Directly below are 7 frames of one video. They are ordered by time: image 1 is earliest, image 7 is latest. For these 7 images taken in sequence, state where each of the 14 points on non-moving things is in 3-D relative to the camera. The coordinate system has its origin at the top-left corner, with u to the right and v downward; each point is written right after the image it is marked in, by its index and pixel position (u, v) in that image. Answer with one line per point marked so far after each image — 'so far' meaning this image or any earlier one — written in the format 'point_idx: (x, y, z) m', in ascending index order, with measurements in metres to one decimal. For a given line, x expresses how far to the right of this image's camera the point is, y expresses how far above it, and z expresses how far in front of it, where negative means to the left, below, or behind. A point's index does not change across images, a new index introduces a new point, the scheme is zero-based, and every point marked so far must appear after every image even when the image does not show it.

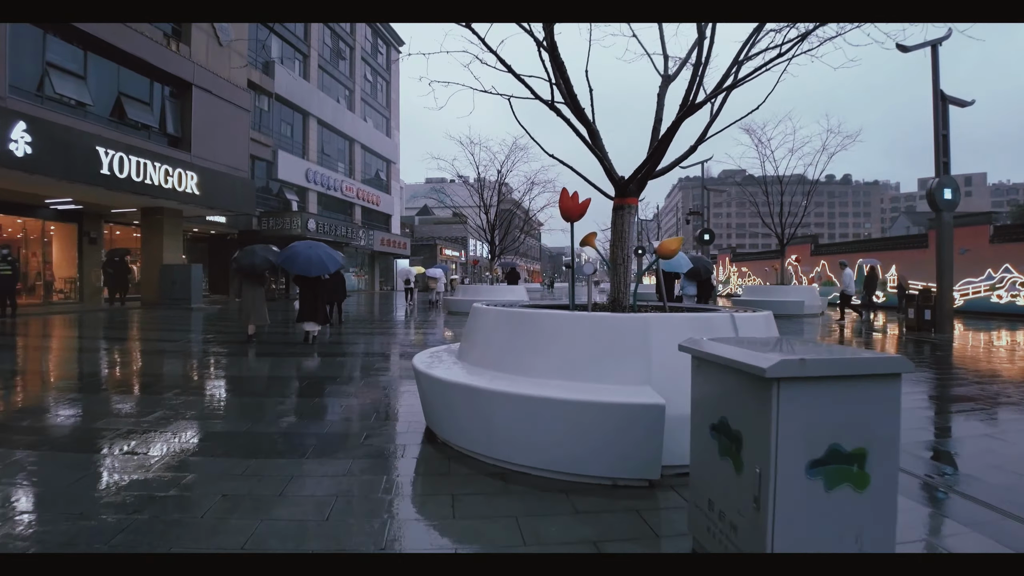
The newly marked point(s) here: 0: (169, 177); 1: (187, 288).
0: (-8.5, +2.8, +14.2) m
1: (-9.6, -0.1, +16.7) m
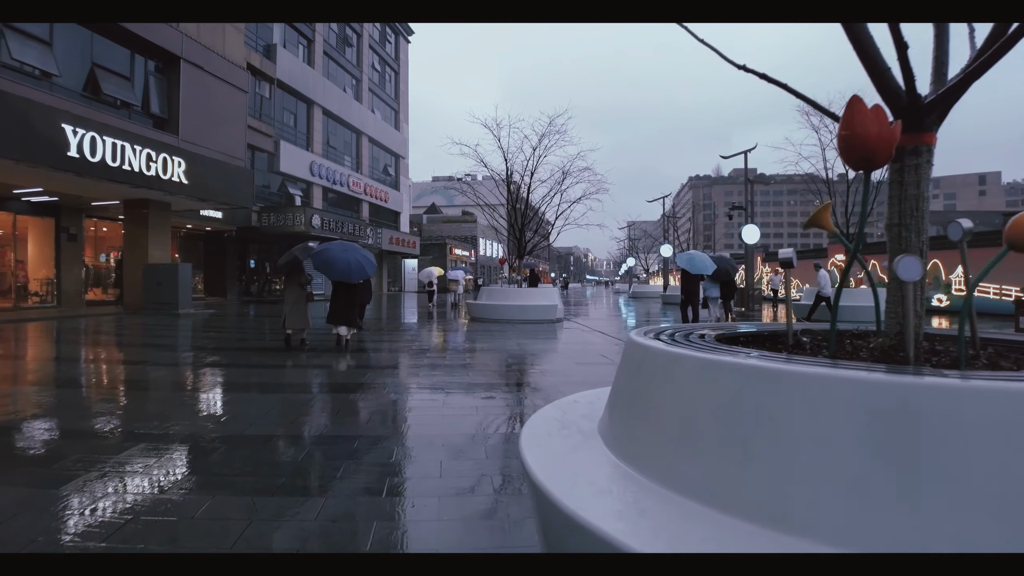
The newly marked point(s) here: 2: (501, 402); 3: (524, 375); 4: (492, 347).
0: (-7.8, +2.7, +12.4) m
1: (-8.8, -0.2, +14.9) m
2: (-0.2, -1.3, +6.7) m
3: (+0.1, -1.0, +8.7) m
4: (-0.4, -1.0, +10.8) m
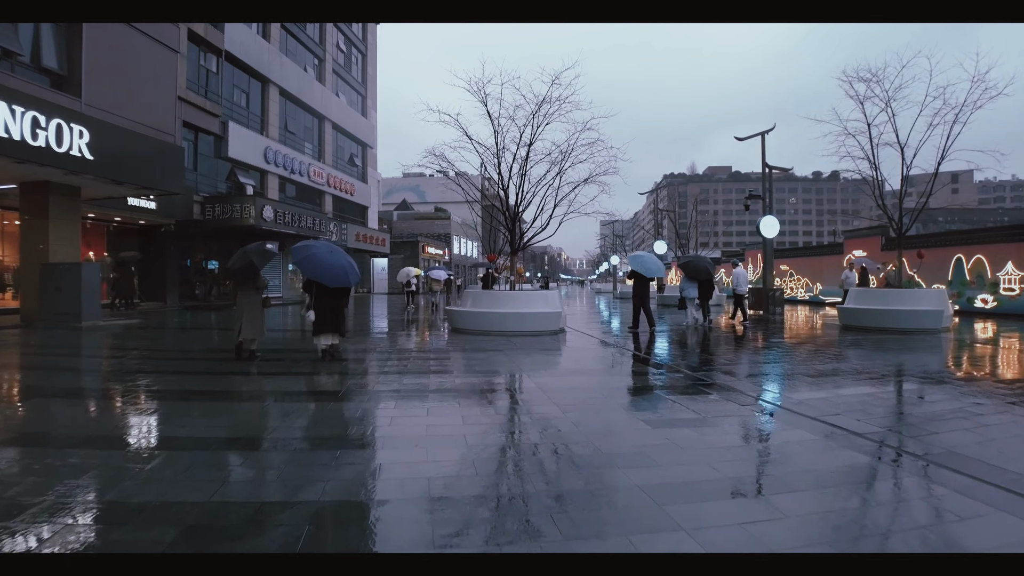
0: (-7.9, +2.7, +9.7) m
1: (-9.1, -0.2, +12.1) m
2: (0.0, -1.3, +4.4) m
3: (+0.1, -1.1, +6.3) m
4: (-0.4, -1.0, +8.4) m
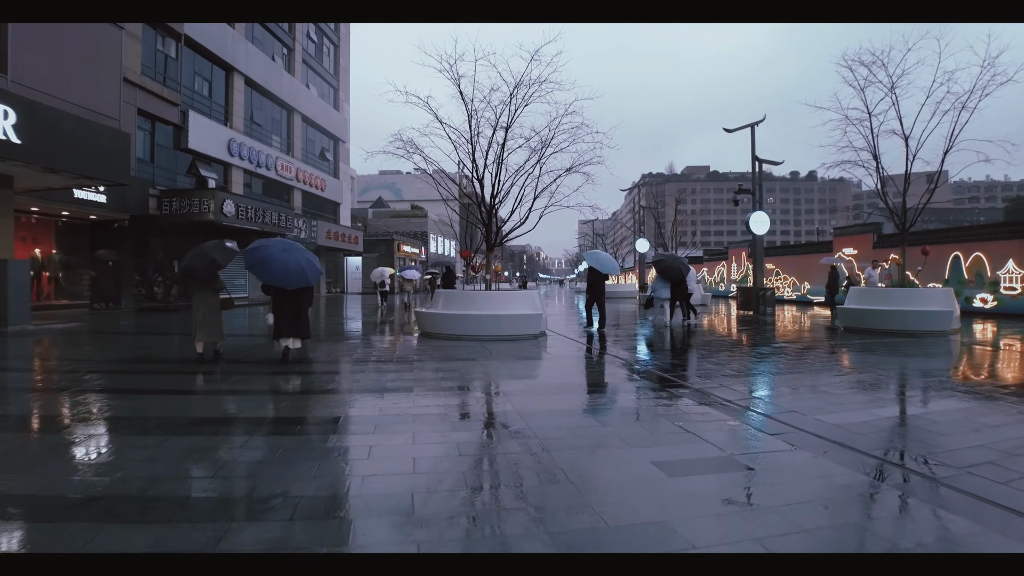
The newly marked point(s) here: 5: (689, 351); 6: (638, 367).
0: (-8.3, +2.7, +8.4) m
1: (-9.5, -0.2, +10.9) m
2: (-0.2, -1.3, +3.4) m
3: (-0.1, -1.1, +5.4) m
4: (-0.8, -1.0, +7.5) m
5: (+2.9, -1.0, +9.4) m
6: (+1.7, -1.1, +7.8) m
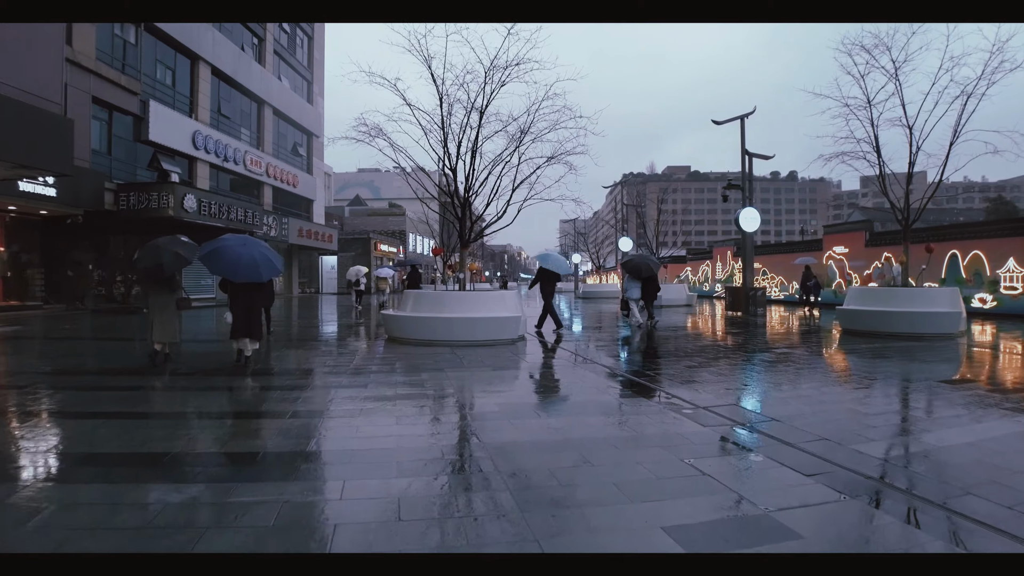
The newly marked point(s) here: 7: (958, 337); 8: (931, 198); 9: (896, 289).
0: (-8.6, +2.7, +7.4) m
1: (-9.9, -0.2, +9.8) m
2: (-0.4, -1.3, +2.6) m
3: (-0.3, -1.1, +4.6) m
4: (-1.0, -1.0, +6.7) m
5: (+2.5, -1.0, +8.7) m
6: (+1.4, -1.1, +7.1) m
7: (+6.6, -0.7, +8.5) m
8: (+7.2, +1.5, +10.0) m
9: (+5.7, 0.0, +8.6) m
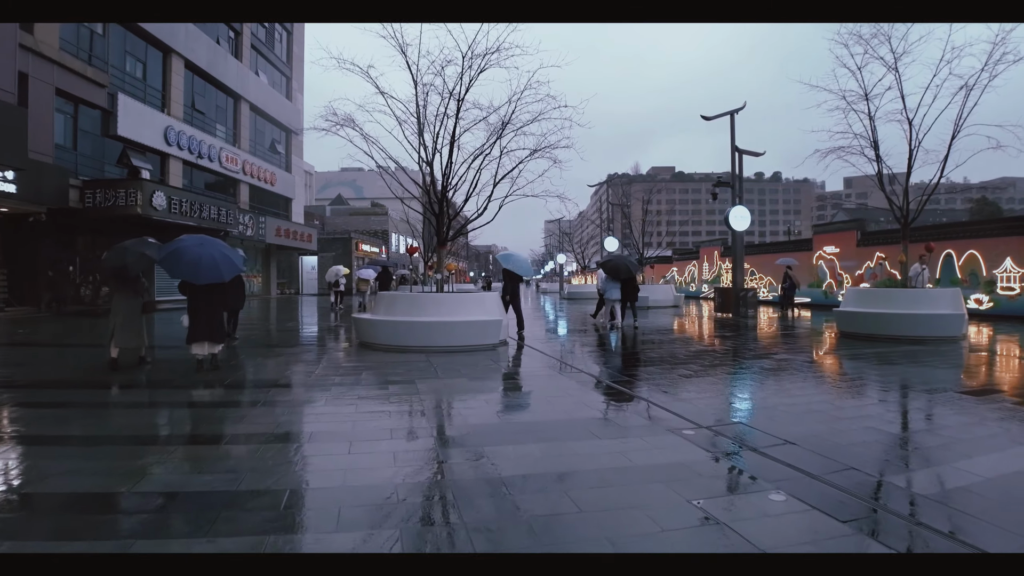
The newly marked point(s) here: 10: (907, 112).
0: (-8.9, +2.6, +6.6) m
1: (-10.2, -0.3, +9.0) m
2: (-0.5, -1.3, +2.1) m
3: (-0.5, -1.1, +4.1) m
4: (-1.3, -1.0, +6.1) m
5: (+2.3, -1.0, +8.2) m
6: (+1.2, -1.1, +6.6) m
7: (+6.3, -0.7, +8.1) m
8: (+6.9, +1.5, +9.6) m
9: (+5.5, 0.0, +8.2) m
10: (+6.9, +3.1, +10.3) m
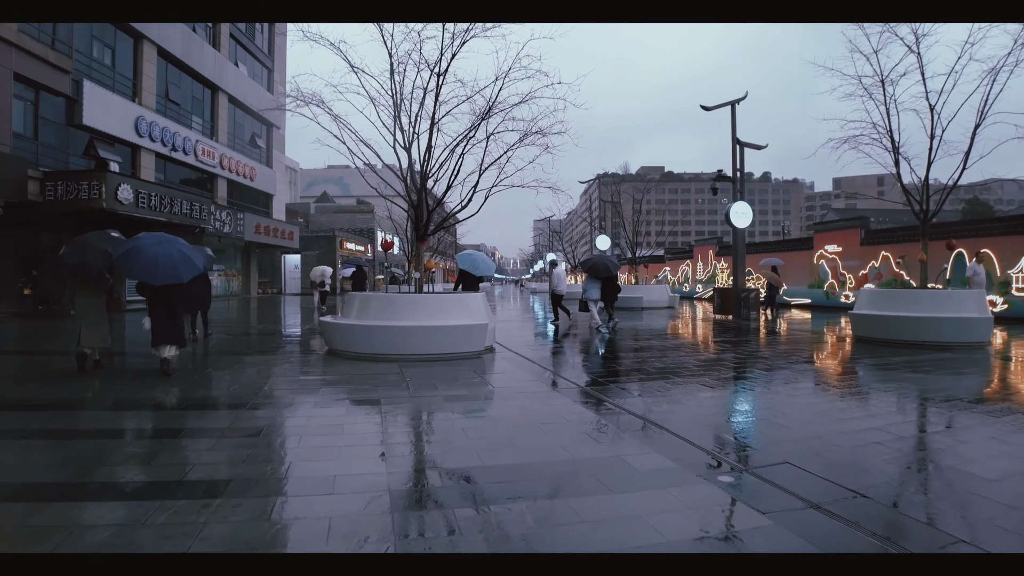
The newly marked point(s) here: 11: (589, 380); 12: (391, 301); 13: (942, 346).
0: (-9.0, +2.6, +5.7) m
1: (-10.4, -0.2, +8.0) m
2: (-0.5, -1.3, +1.3) m
3: (-0.6, -1.1, +3.3) m
4: (-1.4, -1.0, +5.3) m
5: (+2.1, -1.0, +7.5) m
6: (+1.1, -1.1, +5.9) m
7: (+6.1, -0.8, +7.5) m
8: (+6.7, +1.5, +9.0) m
9: (+5.3, 0.0, +7.6) m
10: (+6.7, +3.1, +9.7) m
11: (+0.9, -1.0, +6.5) m
12: (-1.5, -0.2, +7.1) m
13: (+5.5, -0.8, +7.4) m
